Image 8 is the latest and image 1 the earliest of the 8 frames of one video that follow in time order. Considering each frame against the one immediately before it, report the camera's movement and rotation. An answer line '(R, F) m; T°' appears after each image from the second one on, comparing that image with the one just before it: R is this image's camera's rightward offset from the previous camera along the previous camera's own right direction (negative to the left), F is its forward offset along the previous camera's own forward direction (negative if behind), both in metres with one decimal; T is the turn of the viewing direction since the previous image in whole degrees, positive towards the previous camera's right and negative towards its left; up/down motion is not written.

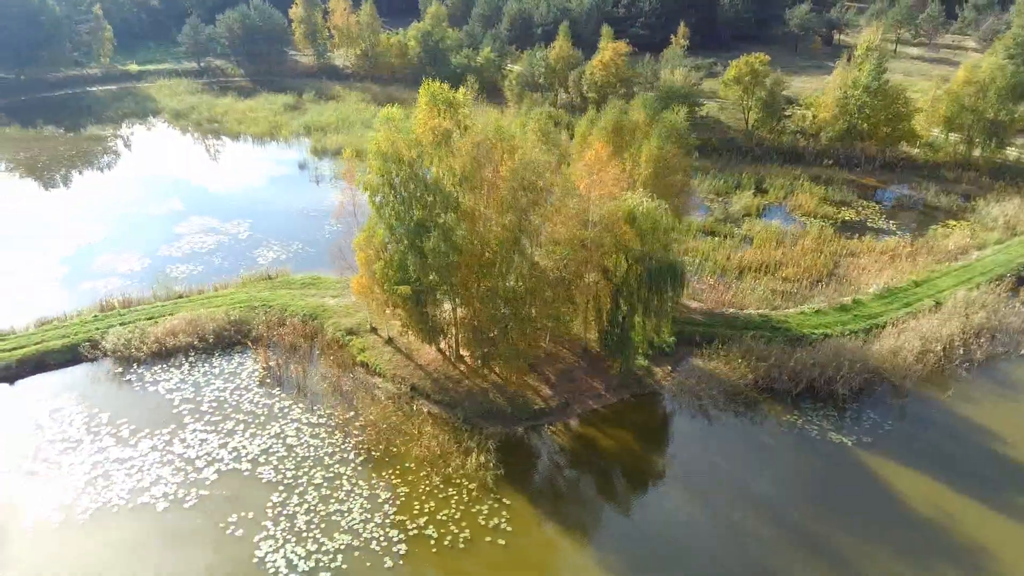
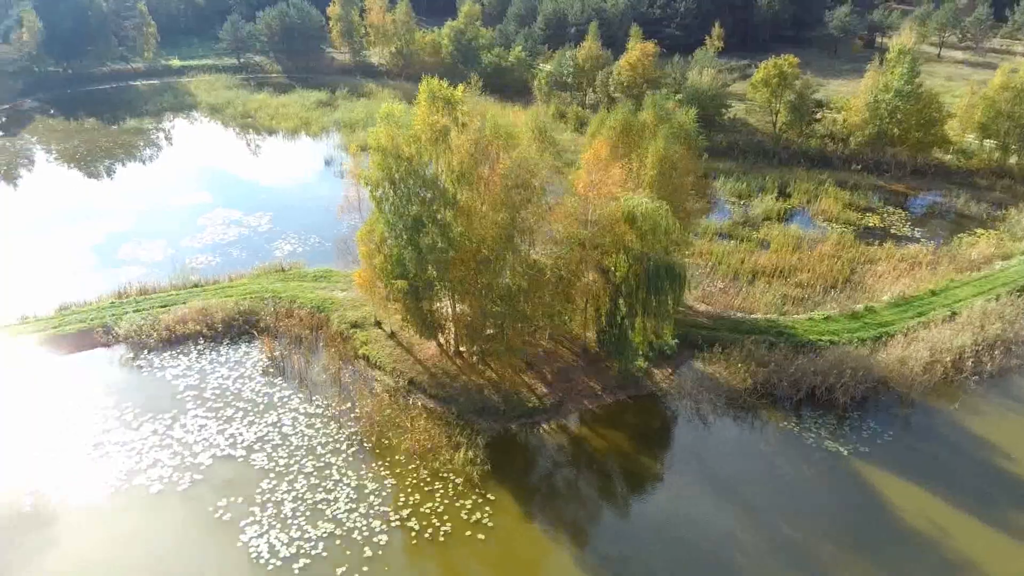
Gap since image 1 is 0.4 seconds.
(+1.0, 0.0) m; -3°
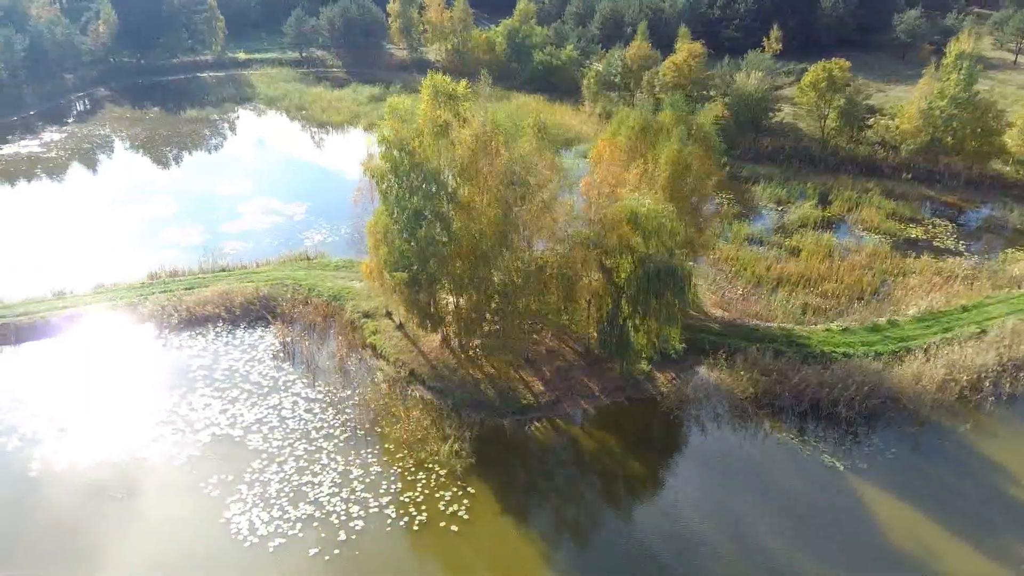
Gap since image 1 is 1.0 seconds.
(+1.5, 0.0) m; -5°
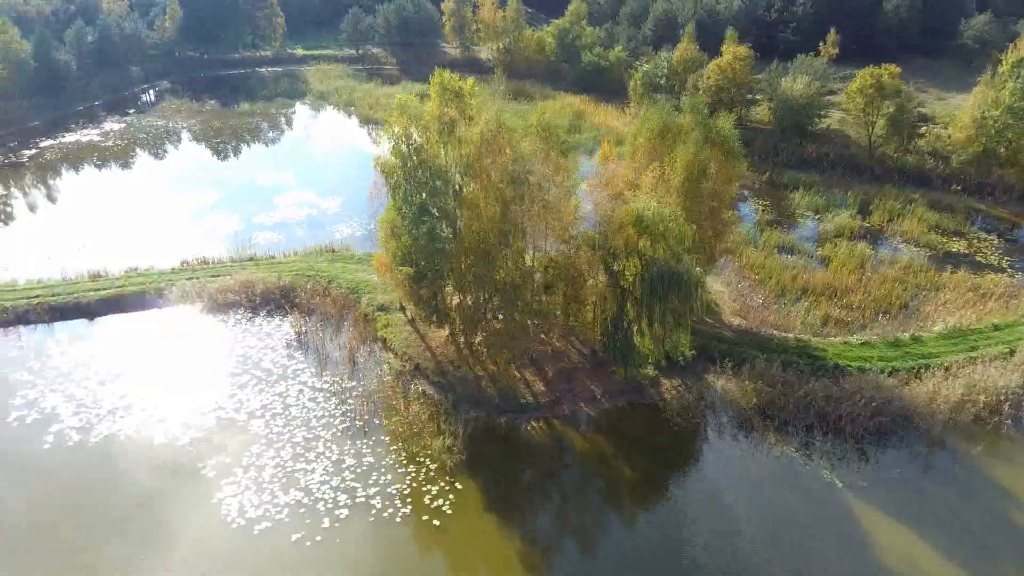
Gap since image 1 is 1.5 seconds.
(+1.3, 0.0) m; -4°
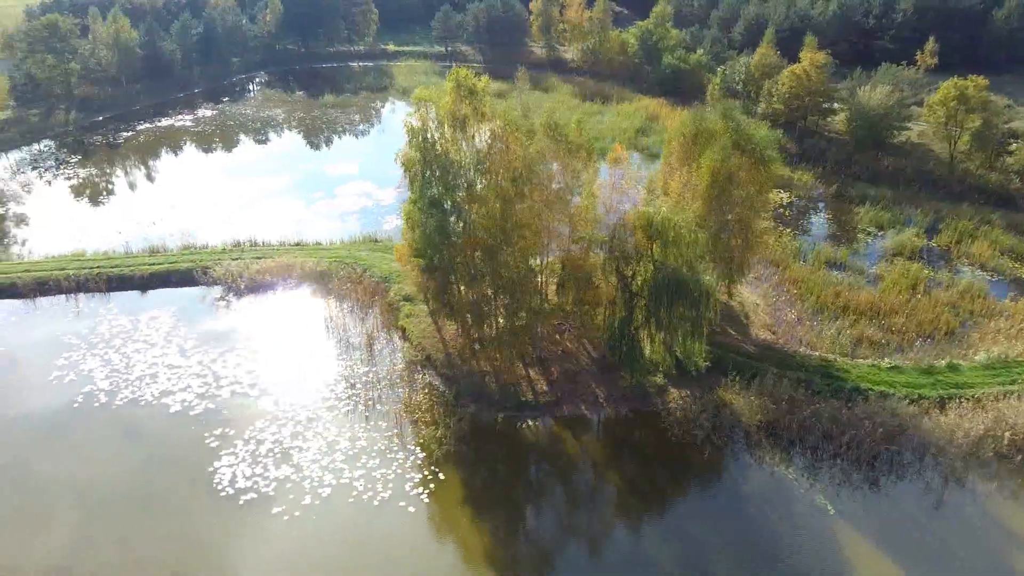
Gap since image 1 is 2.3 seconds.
(+2.1, +0.1) m; -7°
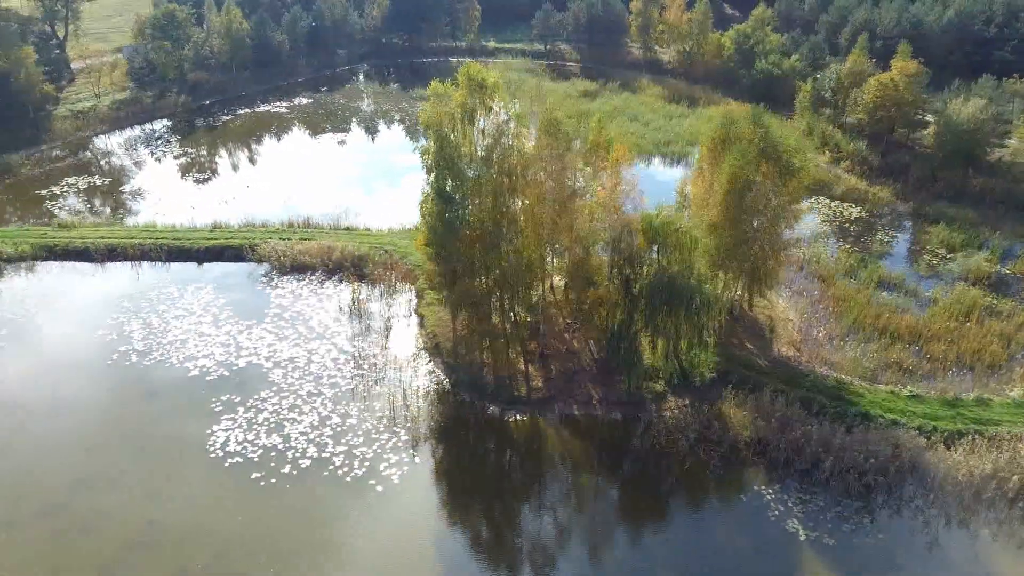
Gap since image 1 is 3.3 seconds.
(+2.6, +0.1) m; -8°
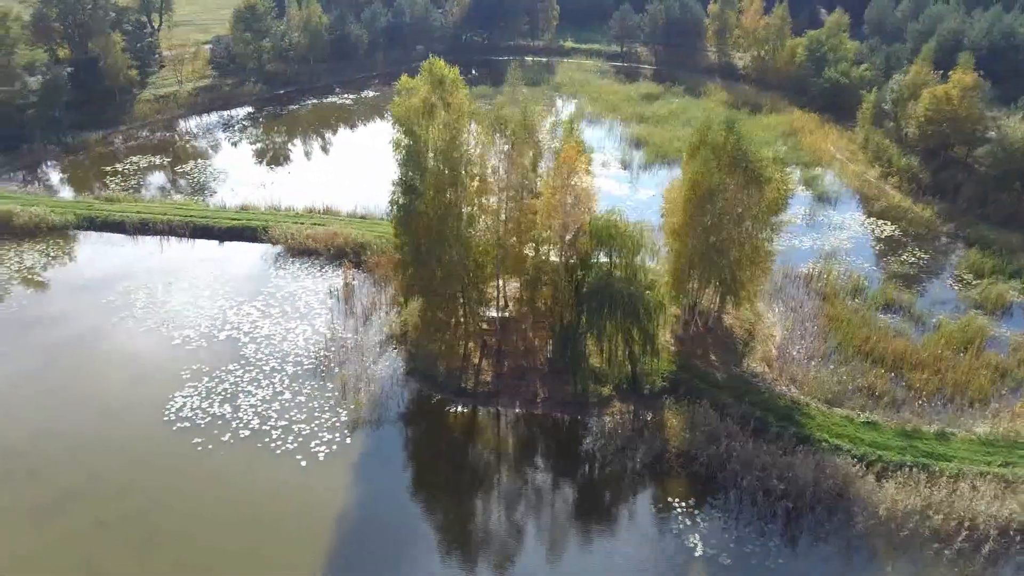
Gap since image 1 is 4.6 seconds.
(+3.5, 0.0) m; -8°
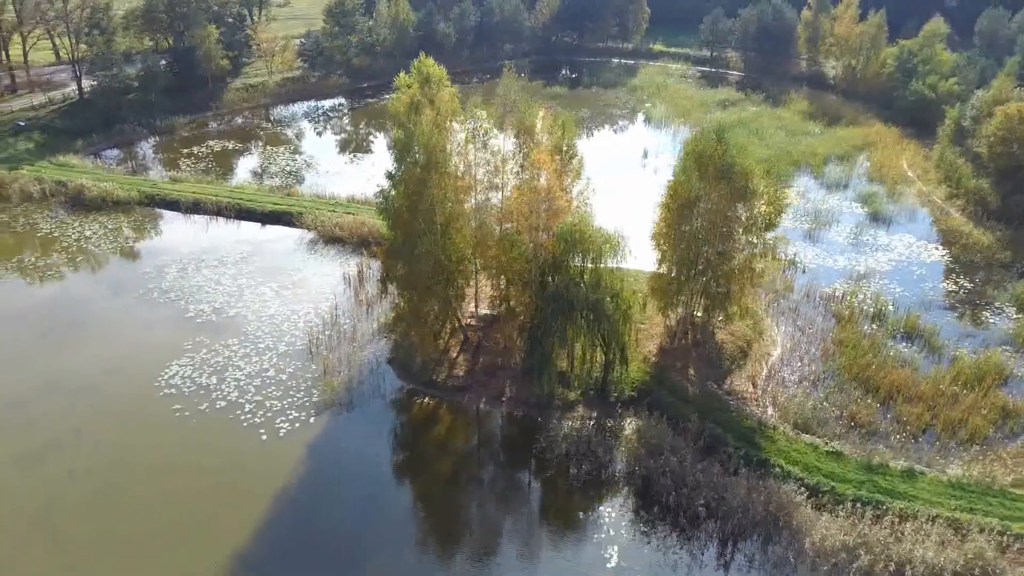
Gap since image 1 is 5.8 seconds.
(+3.1, 0.0) m; -8°
